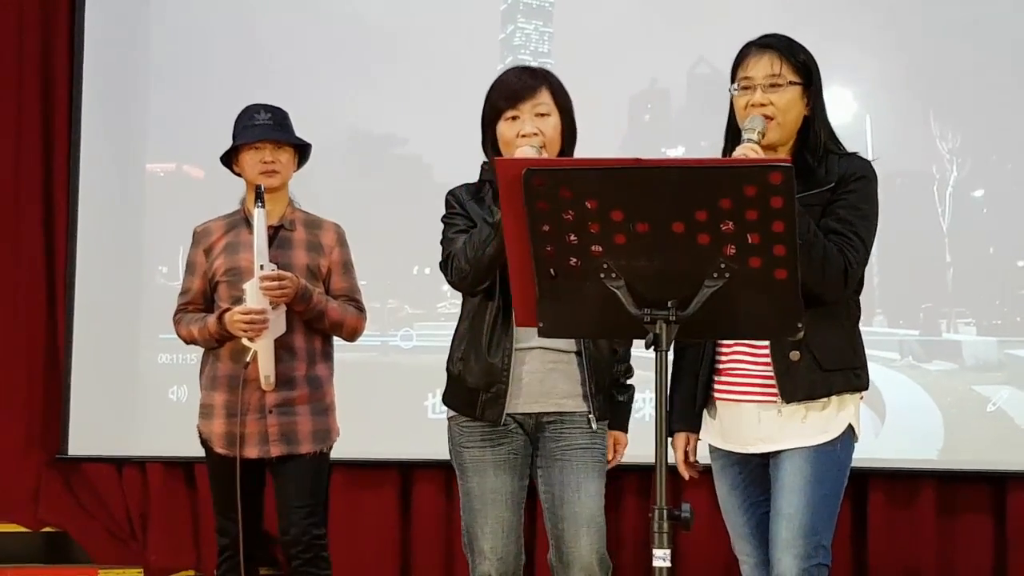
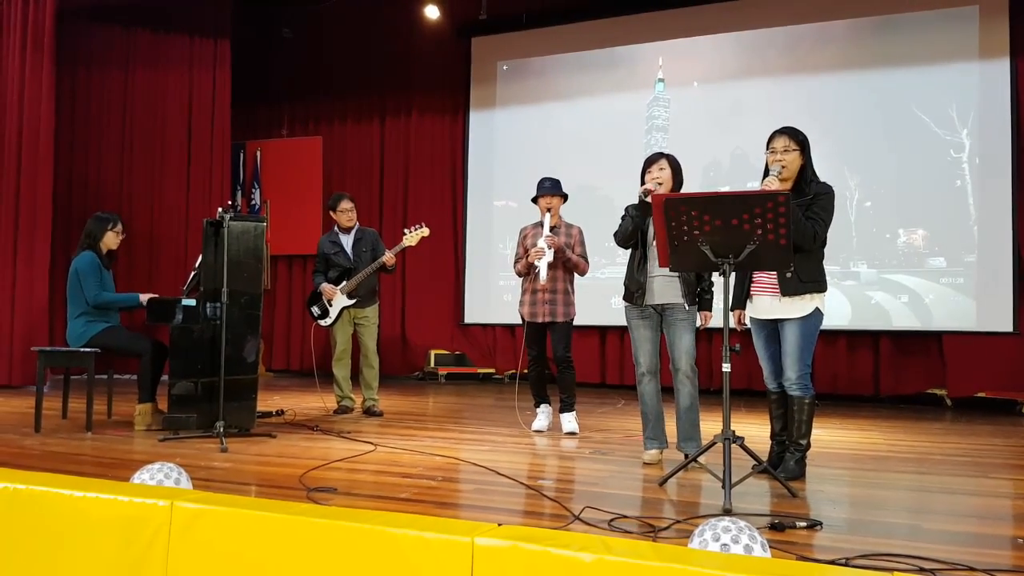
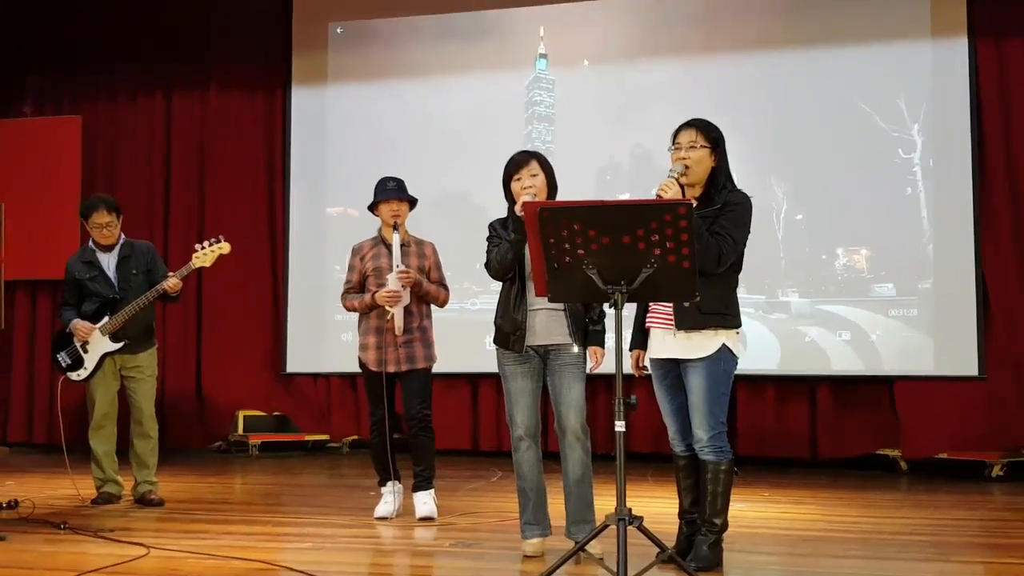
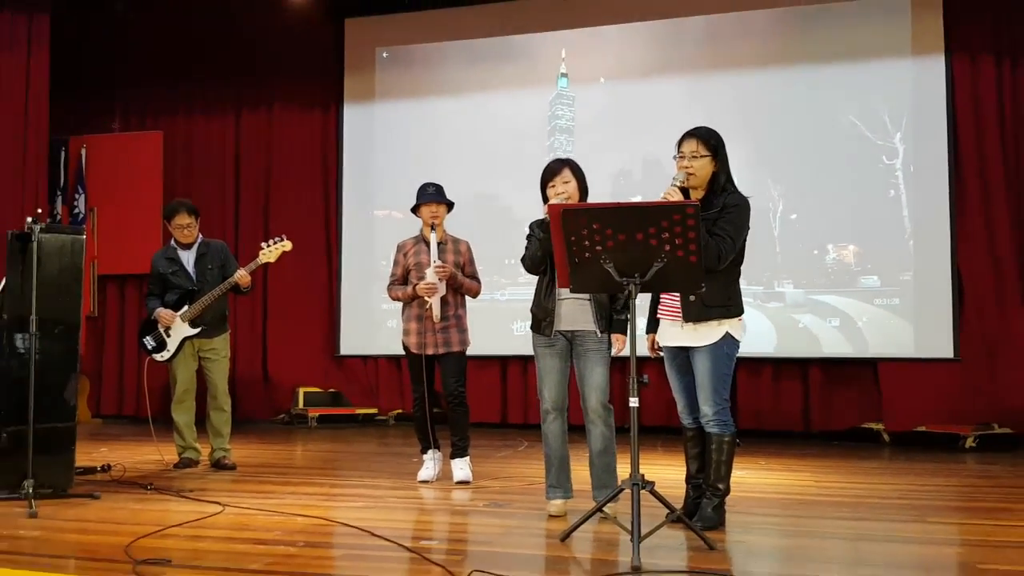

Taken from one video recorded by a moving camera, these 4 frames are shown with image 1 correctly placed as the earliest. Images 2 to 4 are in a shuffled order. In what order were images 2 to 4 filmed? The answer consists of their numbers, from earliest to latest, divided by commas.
3, 4, 2
